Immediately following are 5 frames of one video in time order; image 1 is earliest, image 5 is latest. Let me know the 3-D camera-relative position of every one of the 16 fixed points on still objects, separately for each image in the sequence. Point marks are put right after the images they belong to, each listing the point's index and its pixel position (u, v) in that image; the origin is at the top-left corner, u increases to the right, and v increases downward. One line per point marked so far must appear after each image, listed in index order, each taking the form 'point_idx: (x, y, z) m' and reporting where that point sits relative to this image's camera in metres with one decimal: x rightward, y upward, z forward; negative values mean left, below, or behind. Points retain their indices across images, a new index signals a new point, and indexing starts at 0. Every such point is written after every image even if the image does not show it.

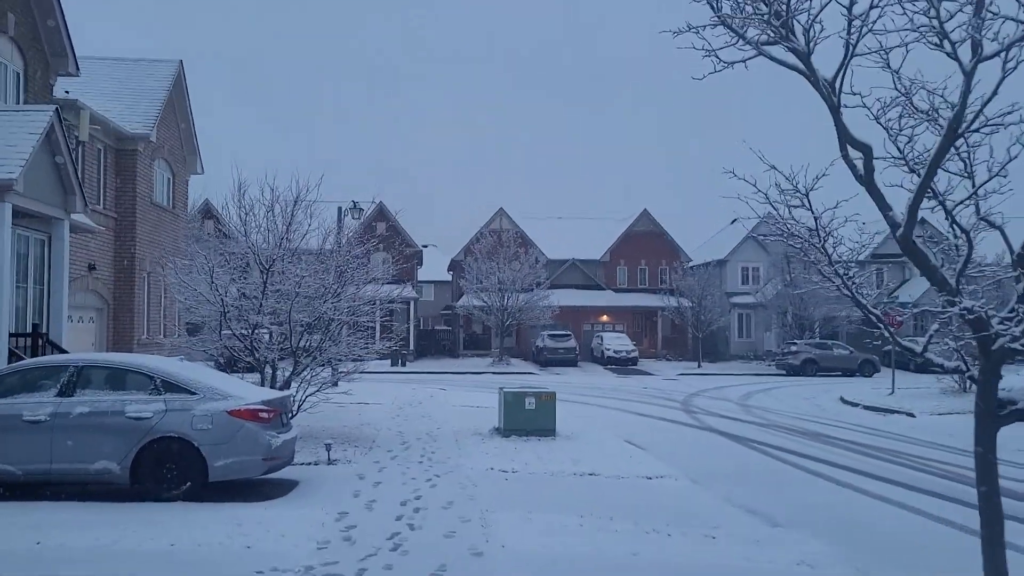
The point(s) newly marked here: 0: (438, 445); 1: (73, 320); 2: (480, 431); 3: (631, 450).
0: (-1.2, -2.4, +13.9) m
1: (-8.9, -0.6, +18.0) m
2: (-0.6, -2.5, +15.9) m
3: (+1.9, -2.5, +14.0) m
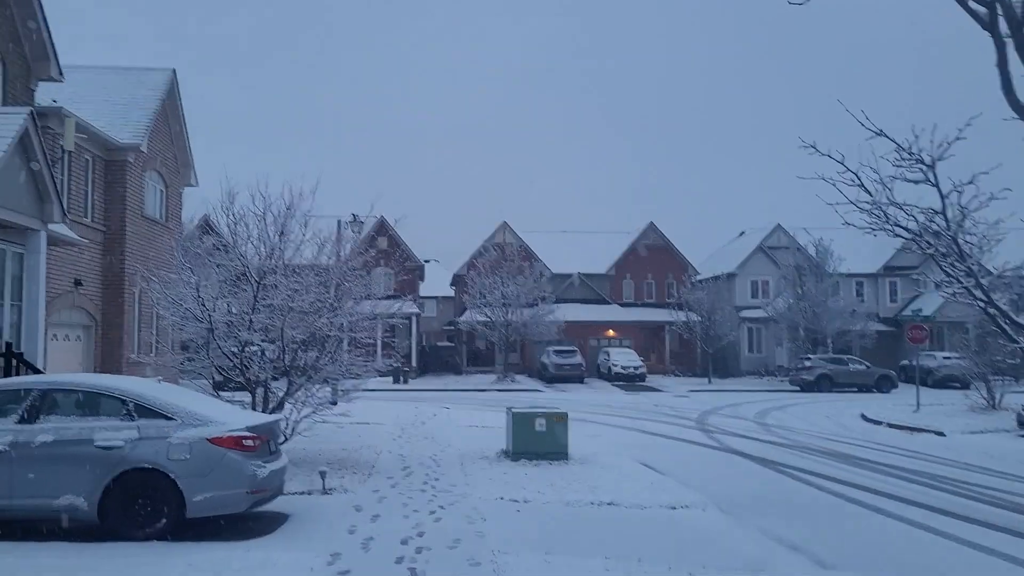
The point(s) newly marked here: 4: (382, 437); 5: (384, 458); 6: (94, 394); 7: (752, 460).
0: (-1.0, -2.6, +13.0) m
1: (-8.7, -1.0, +17.1) m
2: (-0.4, -2.8, +15.0) m
3: (+2.0, -2.7, +13.0) m
4: (-2.4, -2.8, +16.8) m
5: (-2.0, -2.6, +14.0) m
6: (-3.9, -1.0, +8.4) m
7: (+4.5, -3.2, +16.8) m
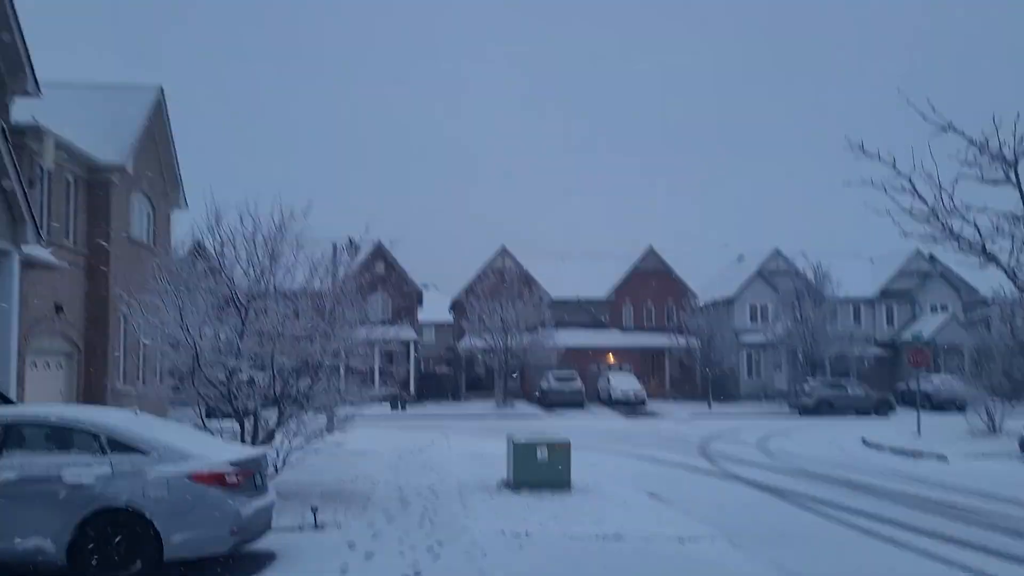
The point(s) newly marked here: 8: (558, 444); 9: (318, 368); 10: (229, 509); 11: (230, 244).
0: (-1.0, -3.0, +12.4) m
1: (-8.7, -1.4, +16.6) m
2: (-0.4, -3.1, +14.4) m
3: (+2.0, -3.0, +12.5) m
4: (-2.4, -3.2, +16.2) m
5: (-2.0, -3.0, +13.4) m
6: (-3.9, -1.2, +7.9) m
7: (+4.5, -3.6, +16.2) m
8: (+0.7, -2.4, +13.8) m
9: (-2.8, -1.2, +13.1) m
10: (-2.4, -1.9, +7.7) m
11: (-4.1, +0.6, +13.2) m
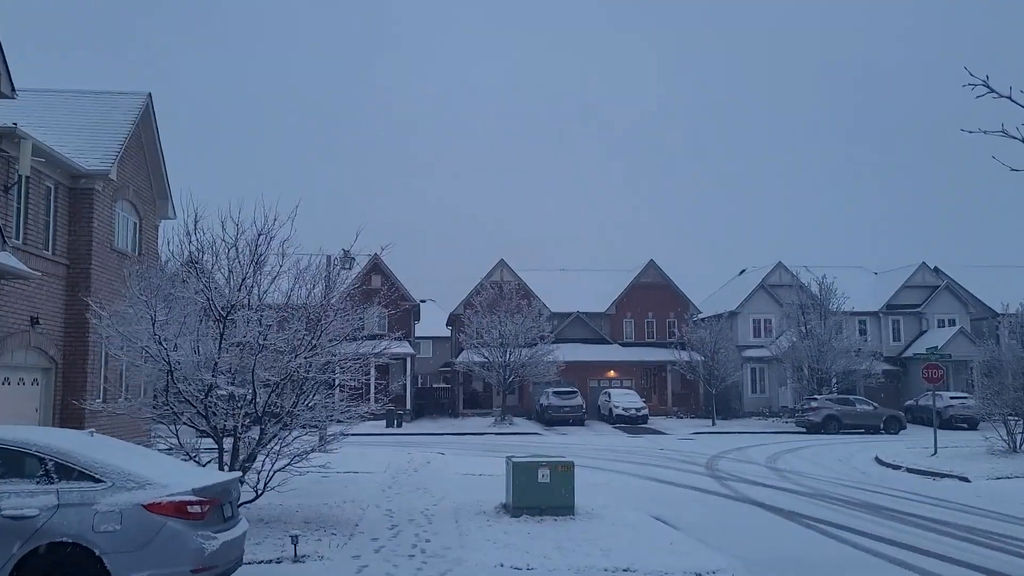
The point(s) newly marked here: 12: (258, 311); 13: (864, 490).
0: (-1.0, -3.1, +11.5) m
1: (-8.7, -1.6, +15.7) m
2: (-0.4, -3.3, +13.6) m
3: (+2.0, -3.2, +11.6) m
4: (-2.4, -3.4, +15.3) m
5: (-2.0, -3.1, +12.5) m
6: (-3.9, -1.3, +7.0) m
7: (+4.5, -3.8, +15.3) m
8: (+0.7, -2.5, +12.9) m
9: (-2.8, -1.3, +12.2) m
10: (-2.4, -1.9, +6.9) m
11: (-4.2, +0.5, +12.4) m
12: (-3.4, -0.3, +12.2) m
13: (+7.5, -4.3, +19.1) m
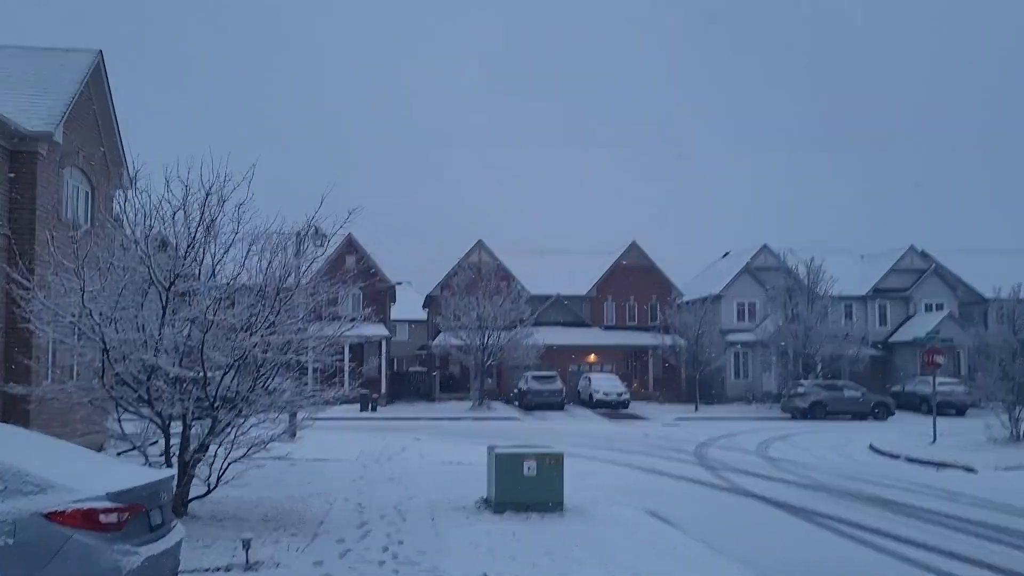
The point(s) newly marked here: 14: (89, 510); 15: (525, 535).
0: (-1.2, -2.7, +10.4) m
1: (-9.0, -1.2, +14.3) m
2: (-0.7, -2.9, +12.4) m
3: (+1.8, -2.8, +10.5) m
4: (-2.7, -3.0, +14.1) m
5: (-2.2, -2.8, +11.3) m
6: (-3.9, -1.0, +5.7) m
7: (+4.2, -3.4, +14.3) m
8: (+0.5, -2.2, +11.8) m
9: (-3.0, -0.9, +11.0) m
10: (-2.5, -1.7, +5.6) m
11: (-4.3, +0.9, +11.1) m
12: (-3.6, 0.0, +10.9) m
13: (+7.1, -3.9, +18.1) m
14: (-2.6, -1.4, +5.7) m
15: (+0.1, -2.8, +10.2) m
